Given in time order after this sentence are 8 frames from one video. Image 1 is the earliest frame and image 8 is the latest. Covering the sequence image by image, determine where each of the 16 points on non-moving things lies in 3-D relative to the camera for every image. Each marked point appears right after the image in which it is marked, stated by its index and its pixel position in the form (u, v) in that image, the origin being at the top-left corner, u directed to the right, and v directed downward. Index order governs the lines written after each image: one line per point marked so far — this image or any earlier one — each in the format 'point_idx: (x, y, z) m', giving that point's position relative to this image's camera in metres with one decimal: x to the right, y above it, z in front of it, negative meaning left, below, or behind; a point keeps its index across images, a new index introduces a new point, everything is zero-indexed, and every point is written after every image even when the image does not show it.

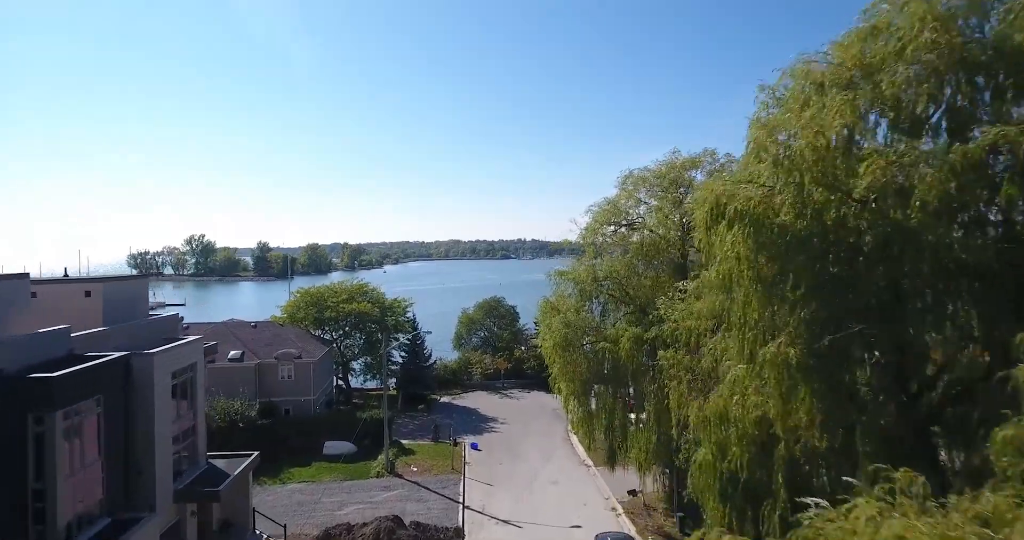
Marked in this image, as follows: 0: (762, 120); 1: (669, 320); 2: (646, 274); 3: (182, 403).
0: (+4.7, +2.8, +11.1) m
1: (+4.6, -1.5, +17.0) m
2: (+4.6, -0.1, +19.9) m
3: (-9.1, -3.7, +16.0) m
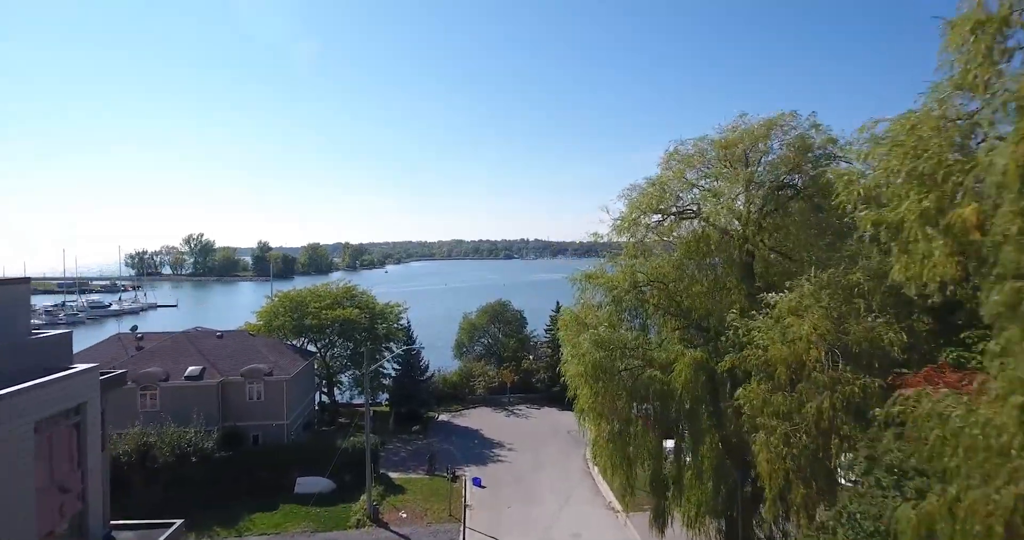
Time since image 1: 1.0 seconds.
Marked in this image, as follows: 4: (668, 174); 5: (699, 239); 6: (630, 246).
0: (+5.1, +2.8, +6.2) m
1: (+5.0, -1.5, +12.2) m
2: (+4.9, -0.2, +15.1) m
3: (-8.7, -3.7, +11.3) m
4: (+4.3, +2.6, +16.1) m
5: (+4.9, +0.8, +15.3) m
6: (+3.3, +0.7, +16.3) m
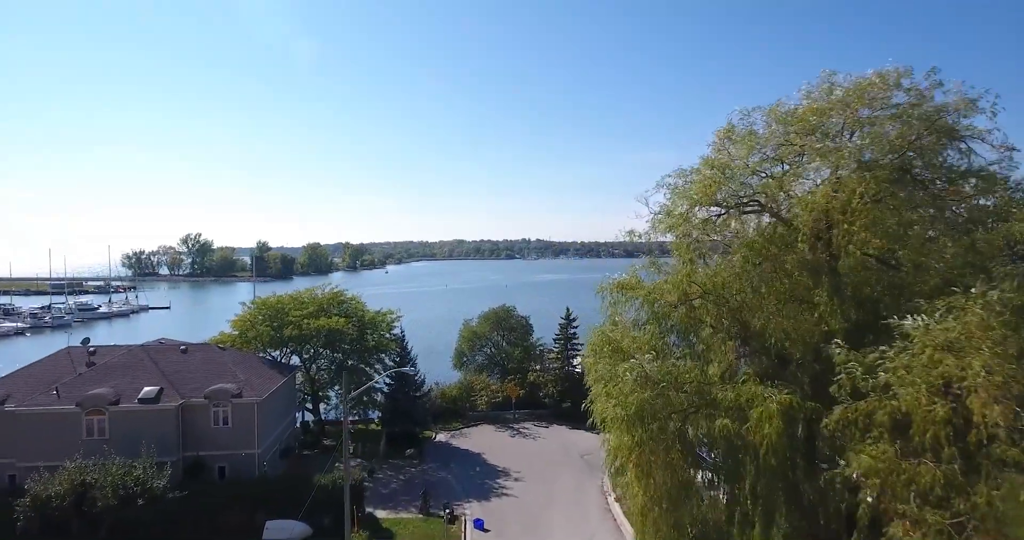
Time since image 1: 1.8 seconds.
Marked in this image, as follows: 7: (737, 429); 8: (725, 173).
0: (+5.4, +2.6, +2.6) m
1: (+5.3, -1.7, +8.5) m
2: (+5.2, -0.4, +11.5) m
3: (-8.4, -3.9, +7.6) m
4: (+4.6, +2.5, +12.5) m
5: (+5.2, +0.6, +11.6) m
6: (+3.6, +0.5, +12.7) m
7: (+4.0, -2.8, +10.3) m
8: (+4.5, +2.1, +12.2) m
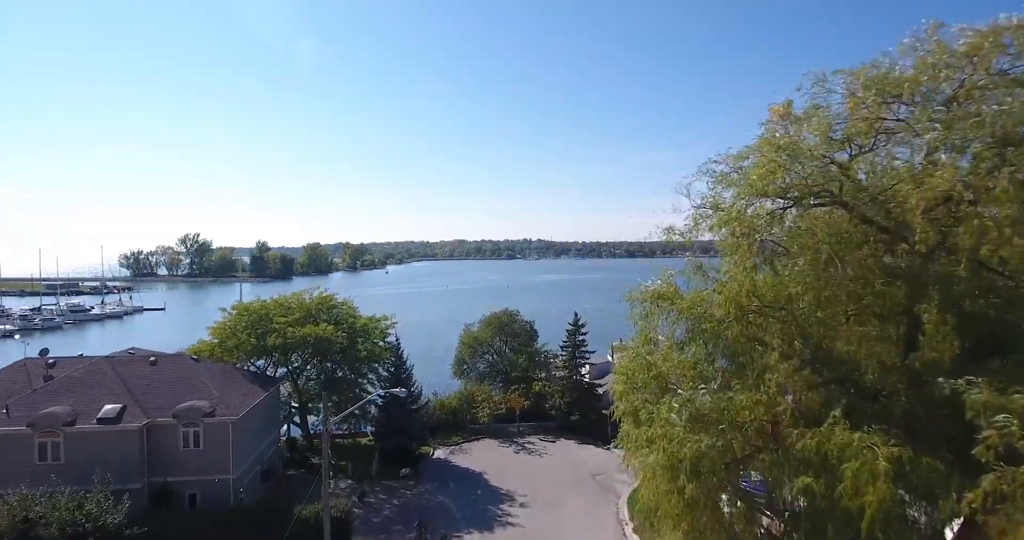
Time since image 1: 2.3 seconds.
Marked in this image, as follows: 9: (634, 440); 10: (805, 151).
0: (+5.5, +2.5, +0.1) m
1: (+5.5, -1.8, +6.1) m
2: (+5.4, -0.5, +9.0) m
3: (-8.2, -4.0, +5.2) m
4: (+4.8, +2.3, +10.0) m
5: (+5.4, +0.5, +9.1) m
6: (+3.8, +0.4, +10.2) m
7: (+4.2, -2.9, +7.8) m
8: (+4.7, +1.9, +9.7) m
9: (+2.0, -2.9, +10.2) m
10: (+4.9, +2.0, +9.7) m
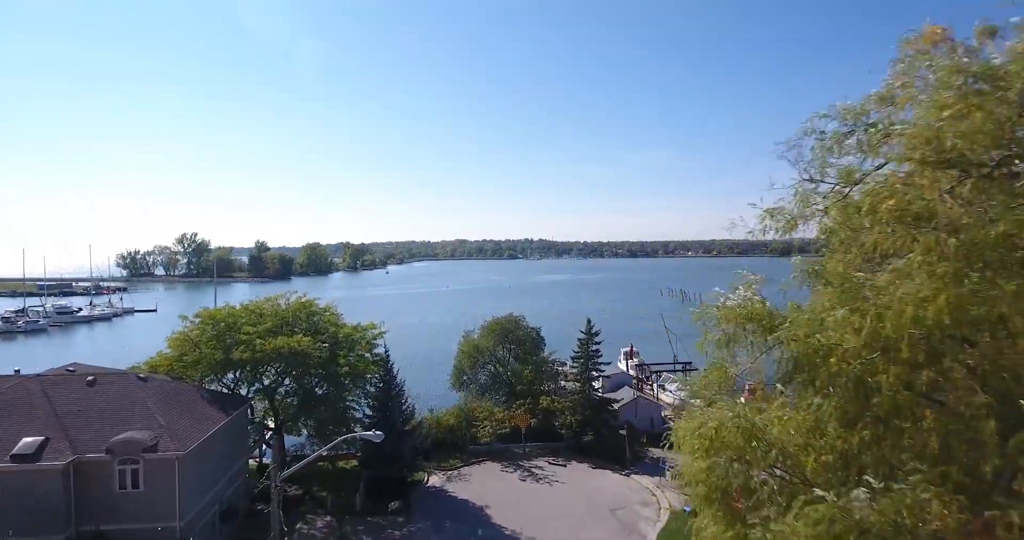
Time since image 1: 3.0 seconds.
0: (+5.7, +2.4, -3.5) m
1: (+5.7, -1.9, +2.4) m
2: (+5.6, -0.5, +5.4) m
3: (-8.0, -4.1, +1.6) m
4: (+5.0, +2.3, +6.4) m
5: (+5.6, +0.5, +5.5) m
6: (+4.0, +0.3, +6.6) m
7: (+4.4, -3.0, +4.2) m
8: (+4.9, +1.9, +6.1) m
9: (+2.3, -3.0, +6.6) m
10: (+5.1, +1.9, +6.0) m
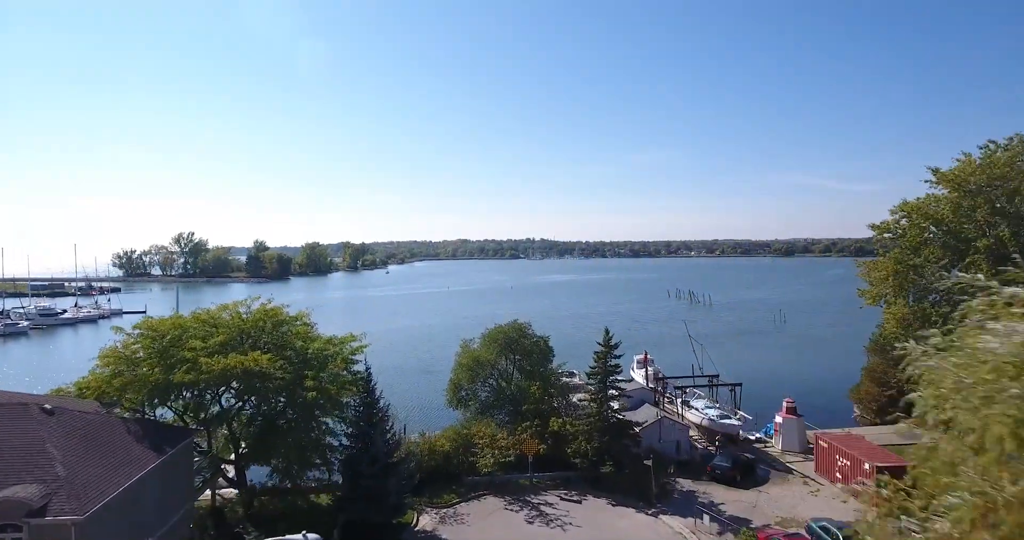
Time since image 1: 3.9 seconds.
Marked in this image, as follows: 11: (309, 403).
0: (+5.9, +2.3, -7.7) m
1: (+5.9, -2.0, -1.7) m
2: (+5.8, -0.6, +1.2) m
3: (-7.9, -4.1, -2.6) m
4: (+5.2, +2.2, +2.2) m
5: (+5.8, +0.4, +1.3) m
6: (+4.2, +0.3, +2.4) m
7: (+4.6, -3.0, 0.0) m
8: (+5.0, +1.8, +1.9) m
9: (+2.4, -3.0, +2.4) m
10: (+5.2, +1.9, +1.8) m
11: (-6.7, -4.4, +19.4) m
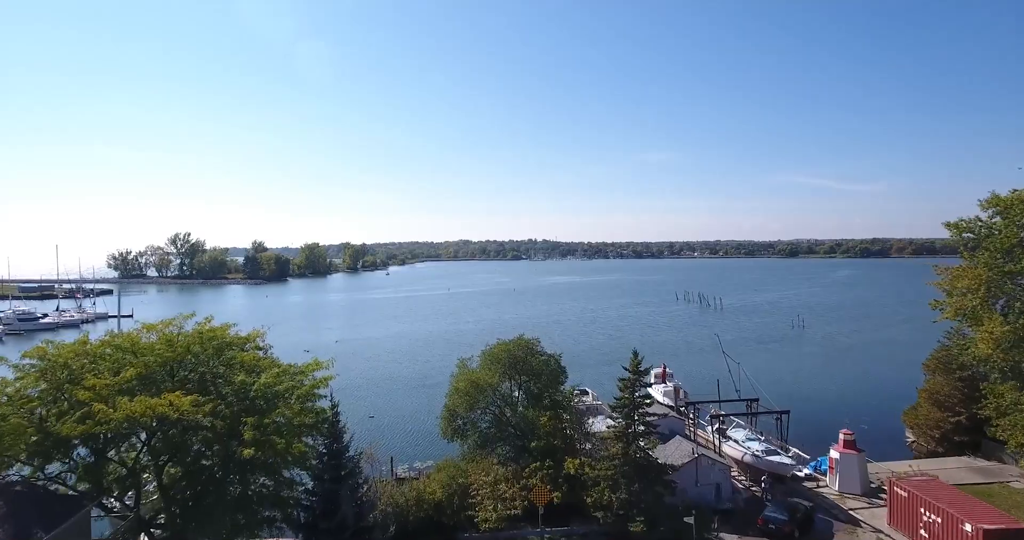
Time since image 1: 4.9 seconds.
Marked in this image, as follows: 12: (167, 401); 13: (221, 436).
0: (+6.1, +2.1, -12.4) m
1: (+6.0, -2.2, -6.4) m
2: (+6.0, -0.8, -3.5) m
3: (-7.7, -4.4, -7.3) m
4: (+5.4, +2.0, -2.5) m
5: (+6.0, +0.2, -3.4) m
6: (+4.4, 0.0, -2.3) m
7: (+4.8, -3.3, -4.7) m
8: (+5.2, +1.6, -2.8) m
9: (+2.6, -3.3, -2.3) m
10: (+5.4, +1.6, -2.9) m
11: (-6.5, -4.6, +14.7) m
12: (-7.9, -3.1, +13.8) m
13: (-7.0, -4.0, +14.4) m
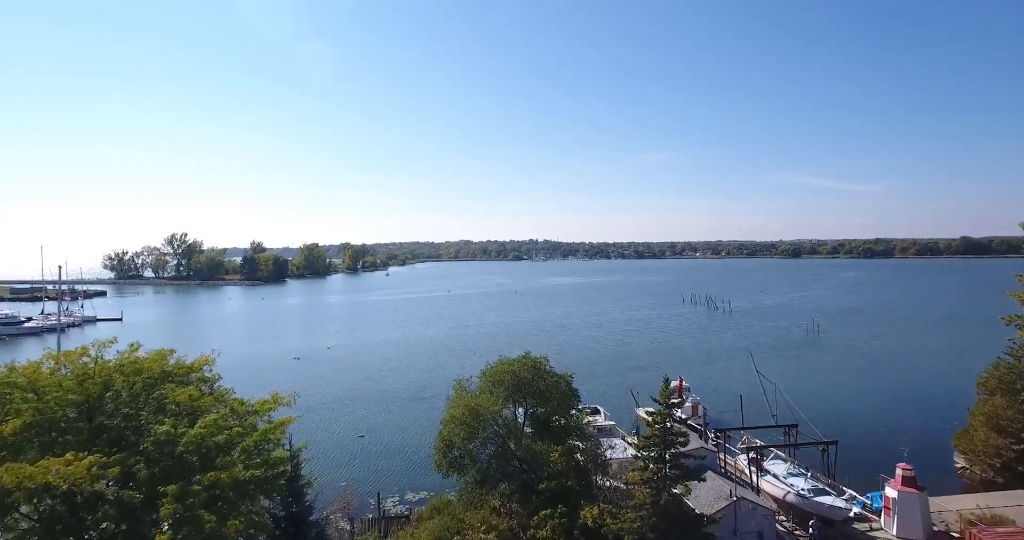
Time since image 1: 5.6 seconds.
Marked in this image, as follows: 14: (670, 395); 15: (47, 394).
0: (+6.2, +1.8, -15.8) m
1: (+6.2, -2.5, -9.9) m
2: (+6.2, -1.2, -7.0) m
3: (-7.5, -4.7, -10.7) m
4: (+5.5, +1.7, -6.0) m
5: (+6.1, -0.1, -6.8) m
6: (+4.6, -0.3, -5.8) m
7: (+4.9, -3.6, -8.2) m
8: (+5.4, +1.3, -6.3) m
9: (+2.8, -3.6, -5.7) m
10: (+5.6, +1.3, -6.3) m
11: (-6.3, -5.0, +11.3) m
12: (-7.7, -3.4, +10.3) m
13: (-6.8, -4.3, +11.0) m
14: (+4.9, -3.9, +18.0) m
15: (-9.4, -2.4, +12.1) m
